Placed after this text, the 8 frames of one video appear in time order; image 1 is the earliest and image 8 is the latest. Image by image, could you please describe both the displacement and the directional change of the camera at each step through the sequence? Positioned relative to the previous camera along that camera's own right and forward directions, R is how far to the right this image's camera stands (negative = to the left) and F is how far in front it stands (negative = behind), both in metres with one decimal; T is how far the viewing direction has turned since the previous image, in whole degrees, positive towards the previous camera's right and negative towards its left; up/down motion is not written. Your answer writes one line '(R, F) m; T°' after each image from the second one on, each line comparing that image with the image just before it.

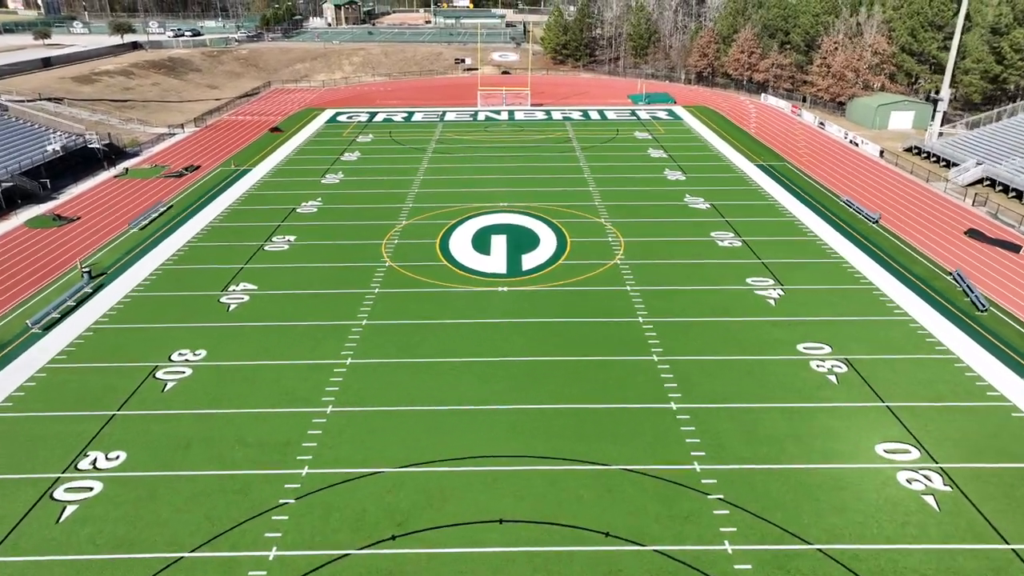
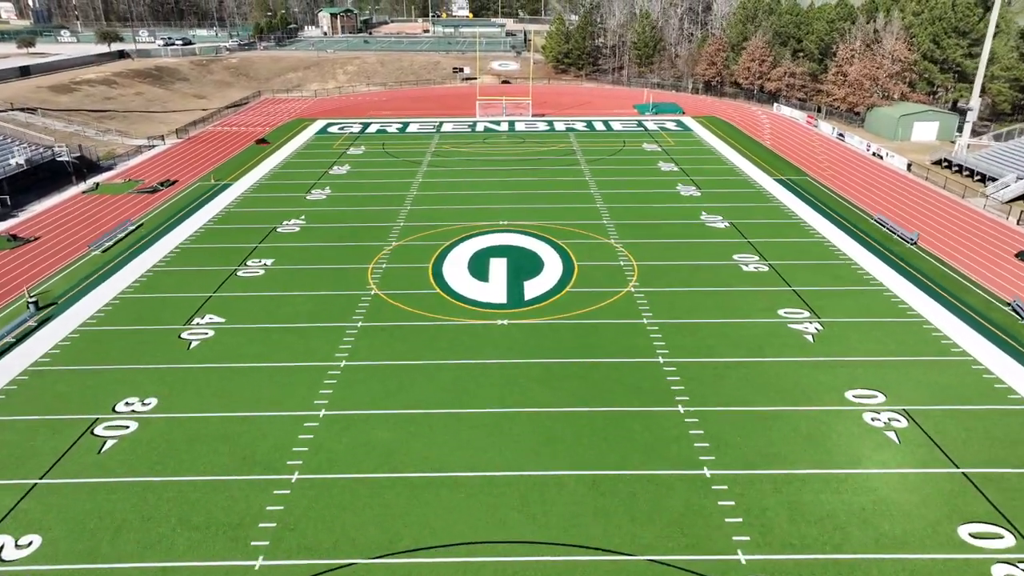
(0.0, +2.3) m; 0°
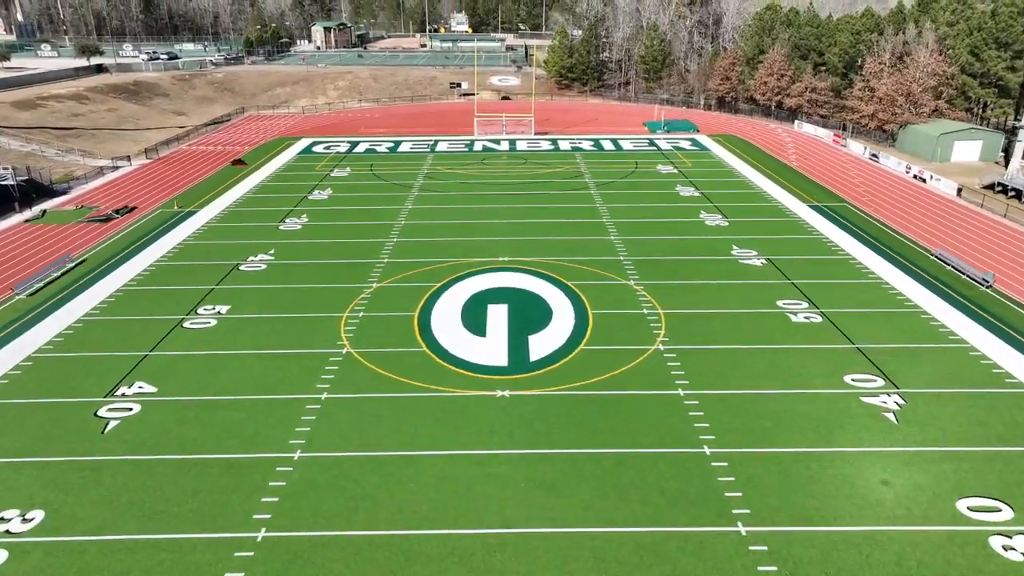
(-0.1, +3.4) m; 0°
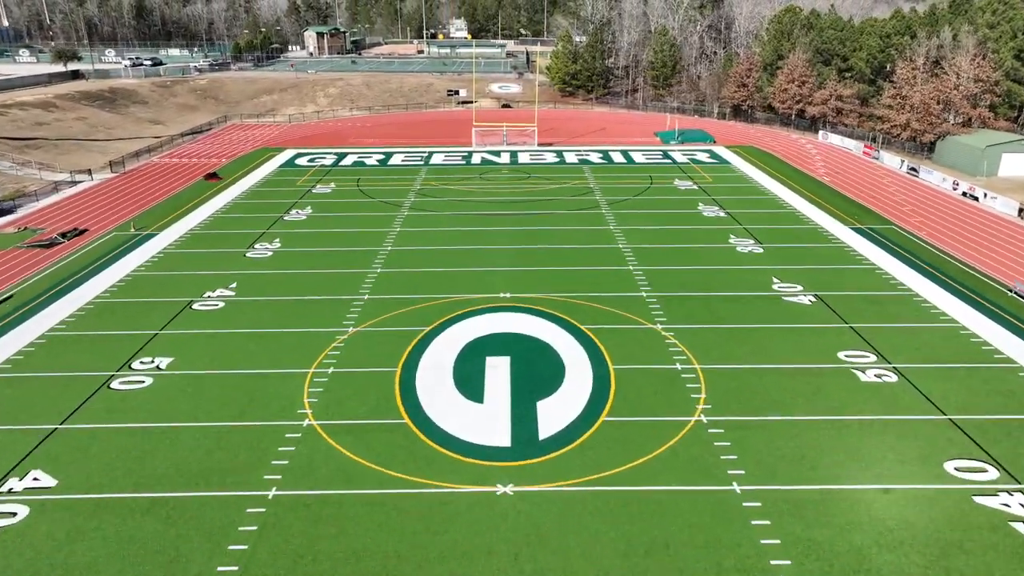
(-0.1, +3.1) m; 0°
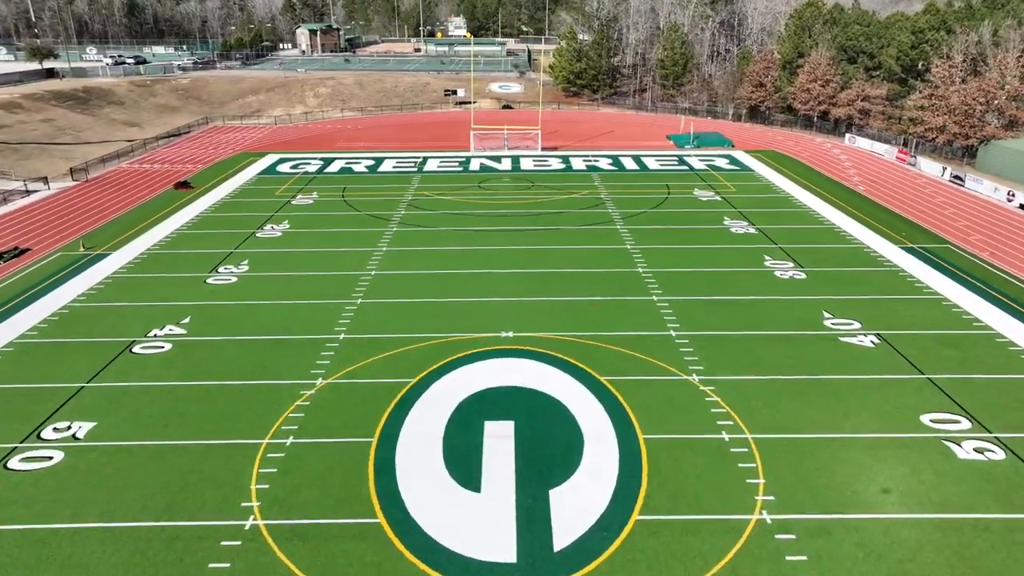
(-0.1, +2.8) m; 0°
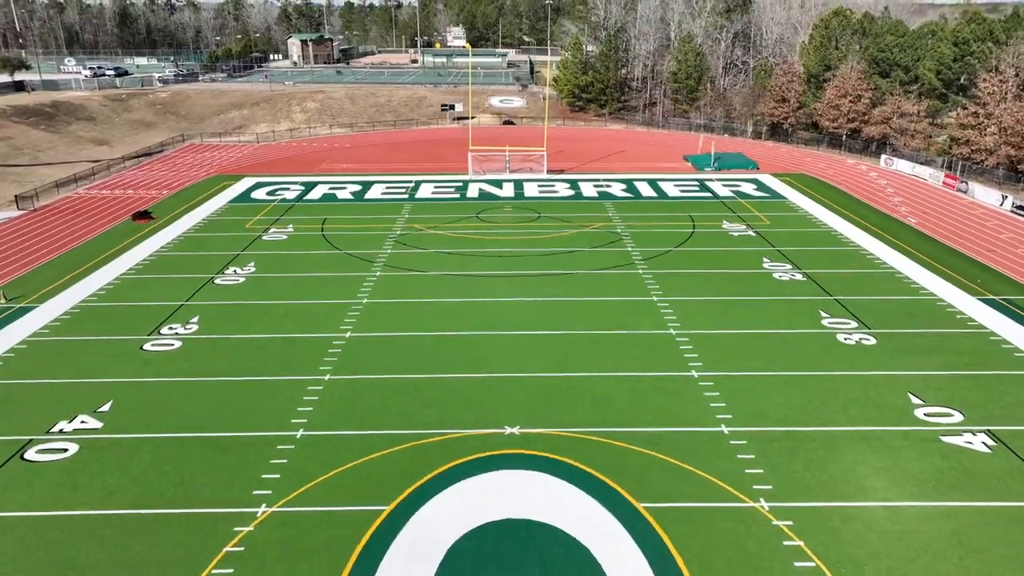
(-0.1, +3.3) m; 0°
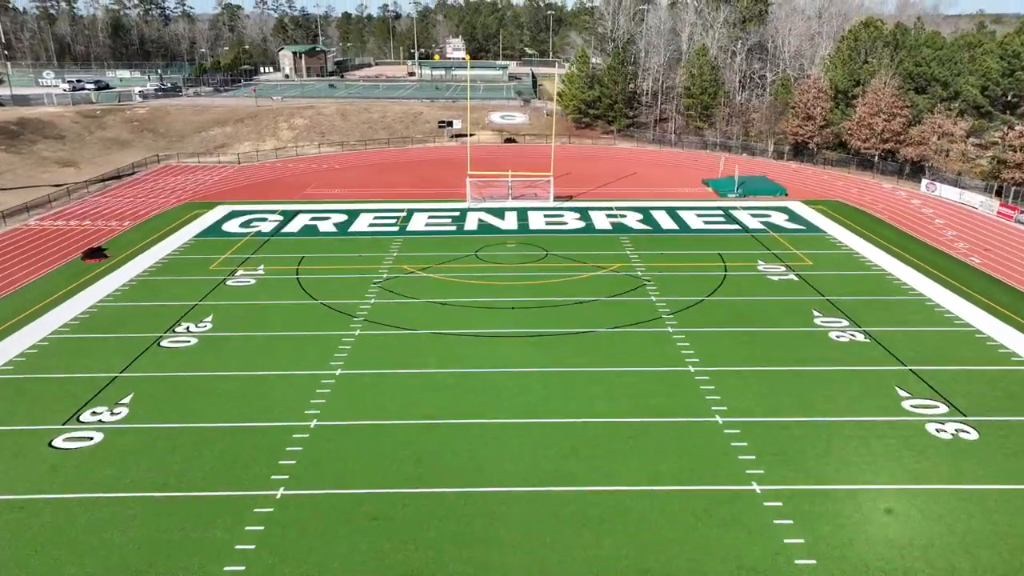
(-0.1, +3.0) m; 0°
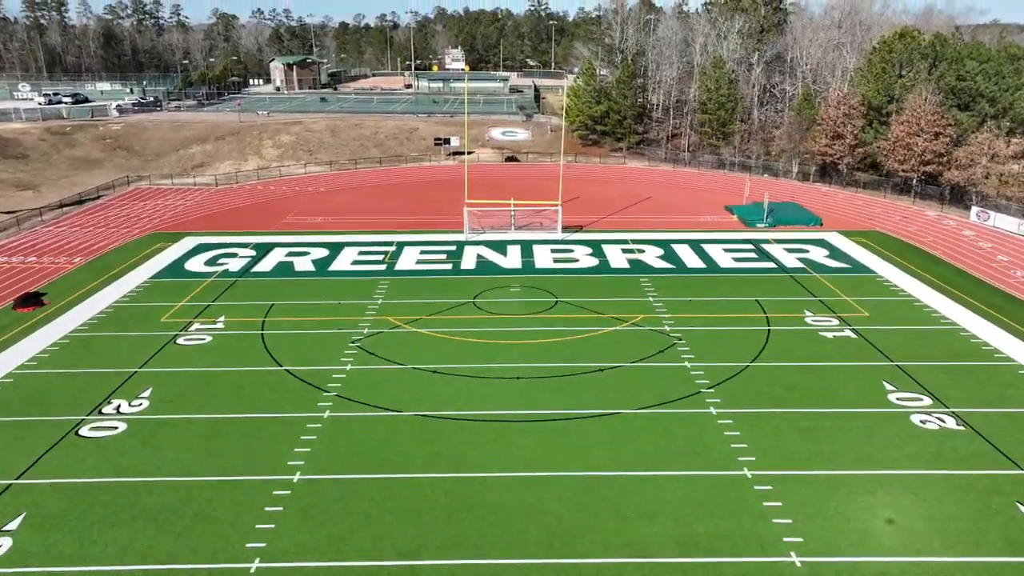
(-0.1, +3.0) m; 0°
